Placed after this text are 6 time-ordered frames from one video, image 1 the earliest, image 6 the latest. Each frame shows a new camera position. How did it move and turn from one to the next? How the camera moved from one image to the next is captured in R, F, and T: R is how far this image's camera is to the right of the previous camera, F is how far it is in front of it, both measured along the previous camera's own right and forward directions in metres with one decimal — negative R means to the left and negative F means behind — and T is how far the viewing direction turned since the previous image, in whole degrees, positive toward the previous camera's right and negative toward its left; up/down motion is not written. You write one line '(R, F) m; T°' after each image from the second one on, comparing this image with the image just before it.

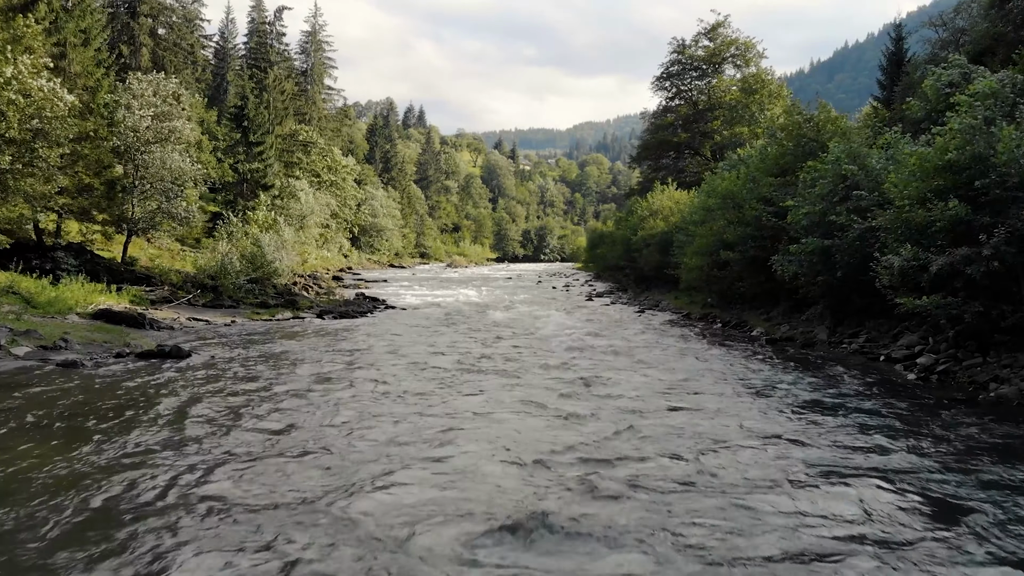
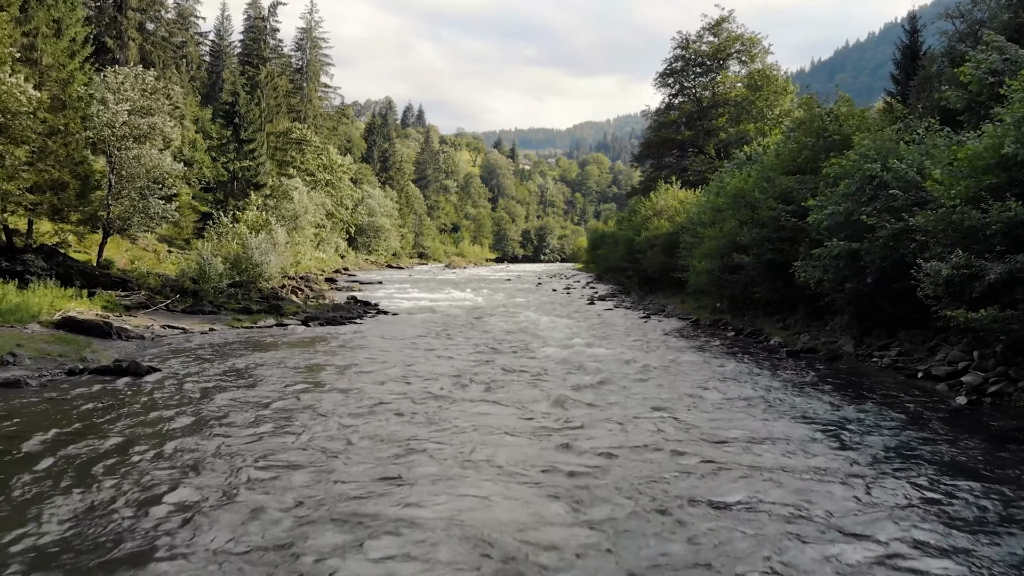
(+0.1, +1.5) m; 0°
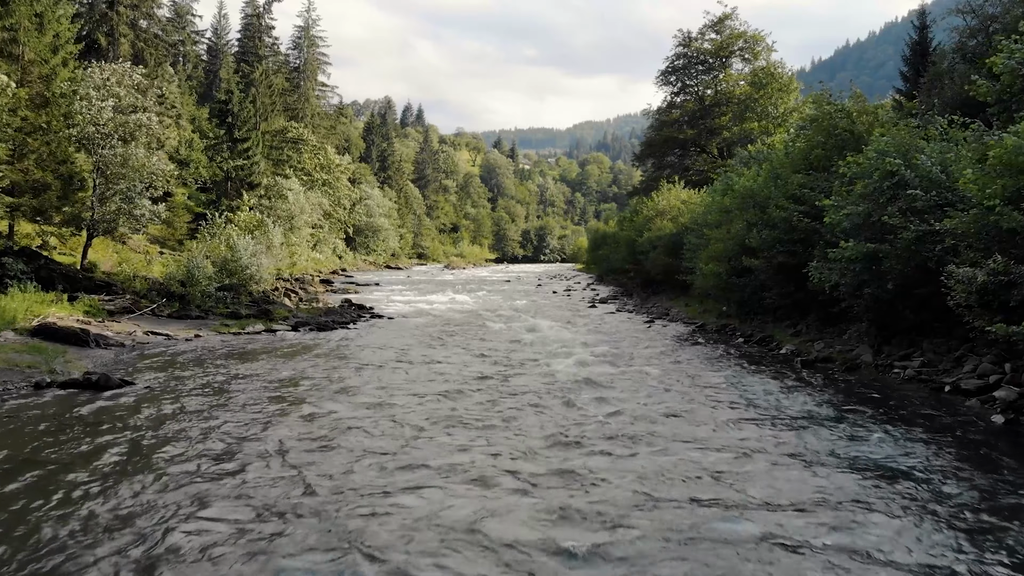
(+0.1, +0.9) m; 0°
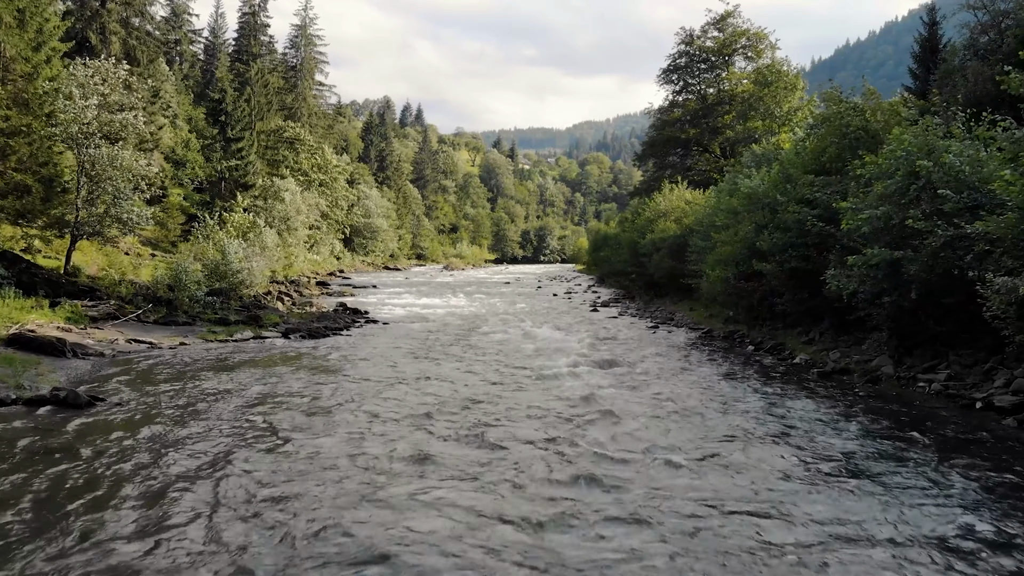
(0.0, +0.8) m; 0°
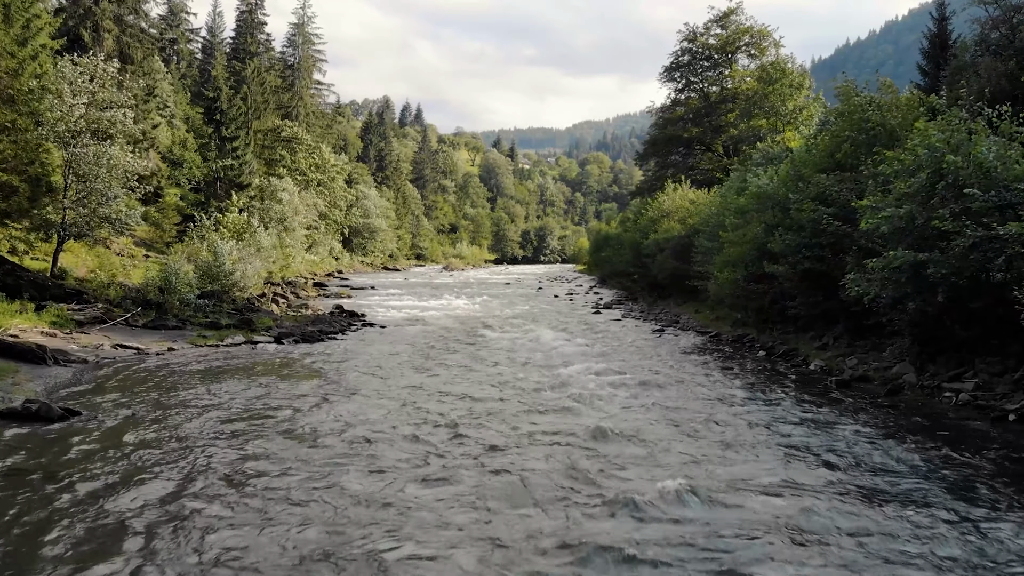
(0.0, +0.7) m; 0°
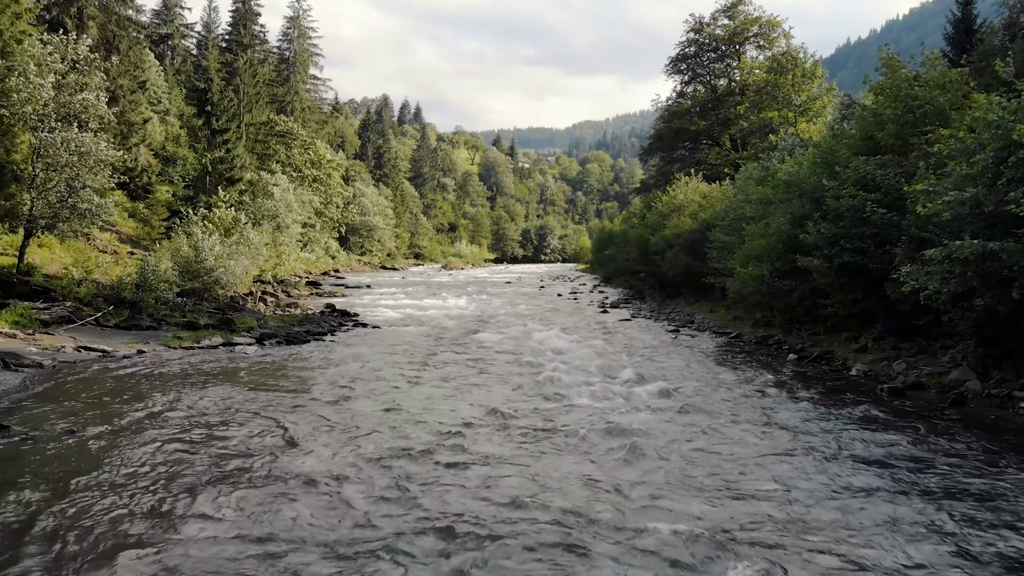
(-0.1, +1.7) m; 0°
